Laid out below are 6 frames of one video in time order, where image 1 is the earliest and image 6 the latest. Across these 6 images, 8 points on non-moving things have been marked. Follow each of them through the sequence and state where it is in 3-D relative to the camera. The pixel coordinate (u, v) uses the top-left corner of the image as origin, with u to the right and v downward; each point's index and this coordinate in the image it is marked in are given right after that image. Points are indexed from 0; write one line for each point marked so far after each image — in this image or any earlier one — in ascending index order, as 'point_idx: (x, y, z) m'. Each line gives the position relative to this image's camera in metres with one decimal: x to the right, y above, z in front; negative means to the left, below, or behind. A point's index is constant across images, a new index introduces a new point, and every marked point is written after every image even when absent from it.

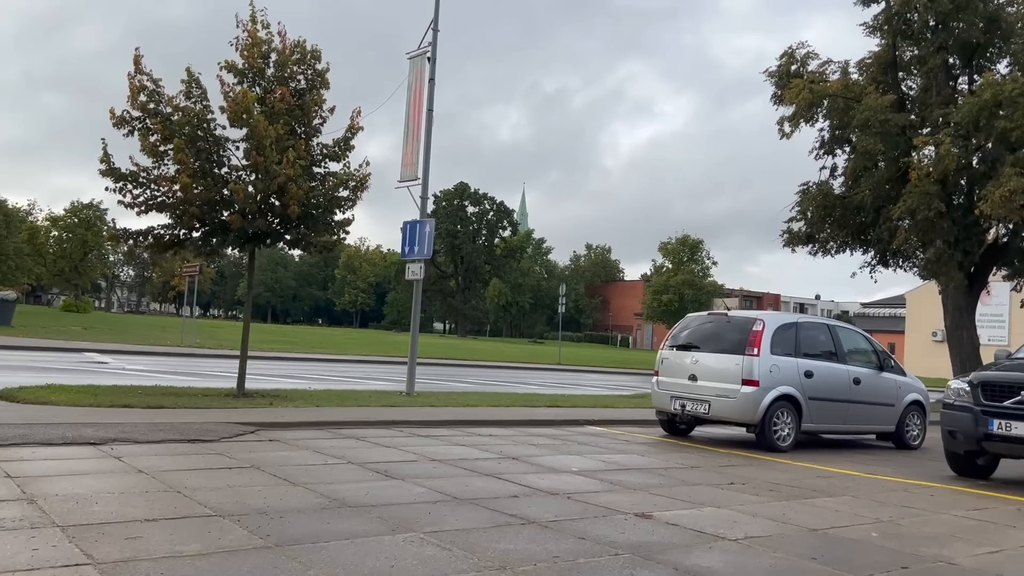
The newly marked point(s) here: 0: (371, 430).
0: (-1.9, -1.9, +10.6) m
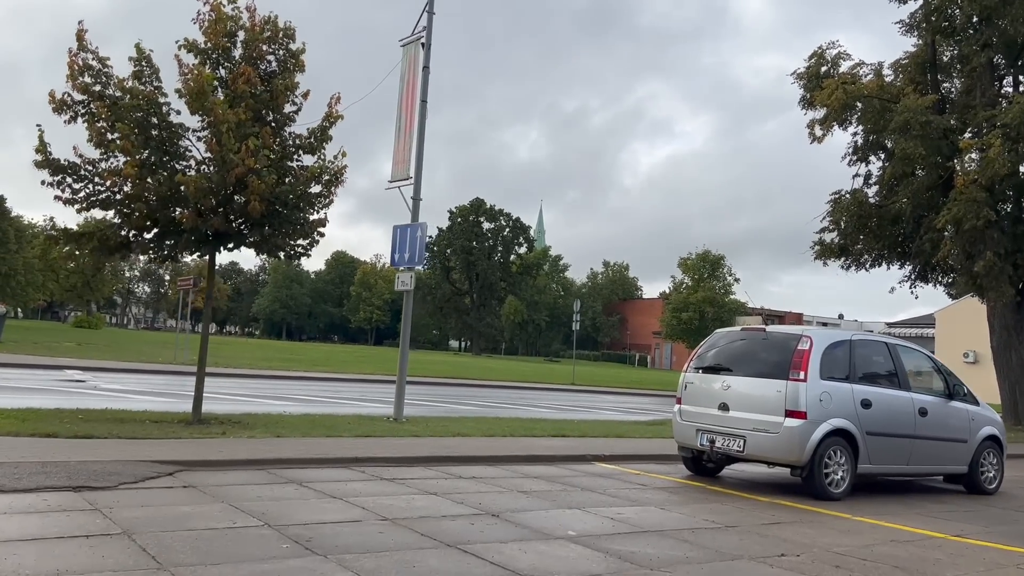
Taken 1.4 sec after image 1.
0: (-2.0, -2.0, +8.6) m
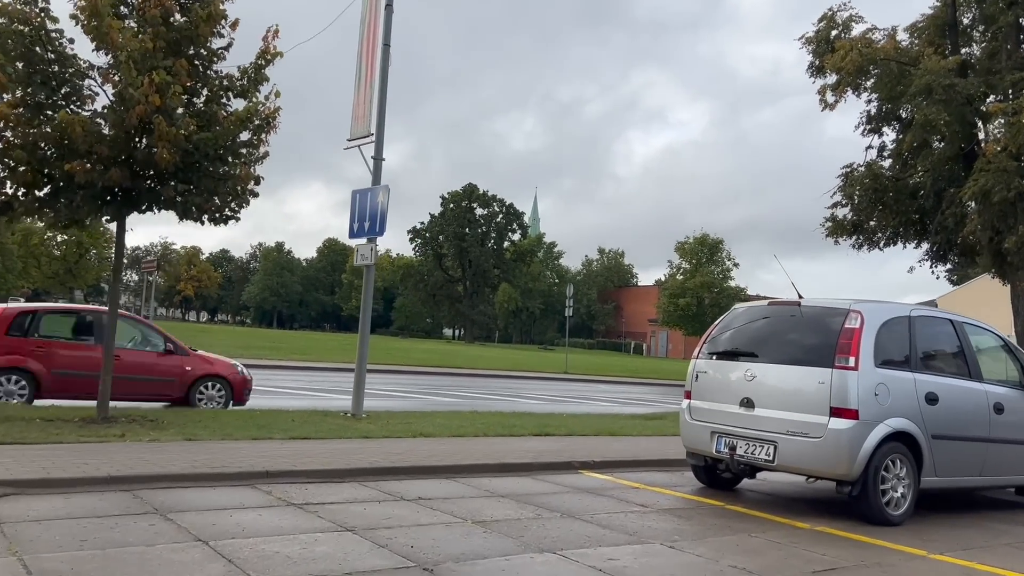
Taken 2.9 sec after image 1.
0: (-2.3, -1.6, +6.3) m
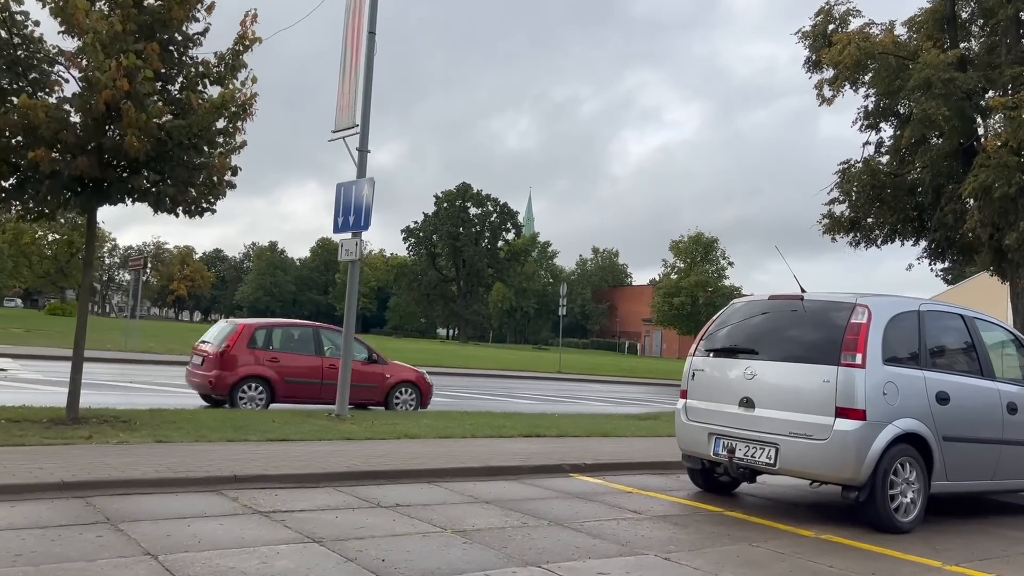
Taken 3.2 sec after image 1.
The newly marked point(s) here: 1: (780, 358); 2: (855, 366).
0: (-2.5, -1.6, +5.8) m
1: (+2.4, -0.6, +7.2) m
2: (+2.9, -0.7, +6.8) m
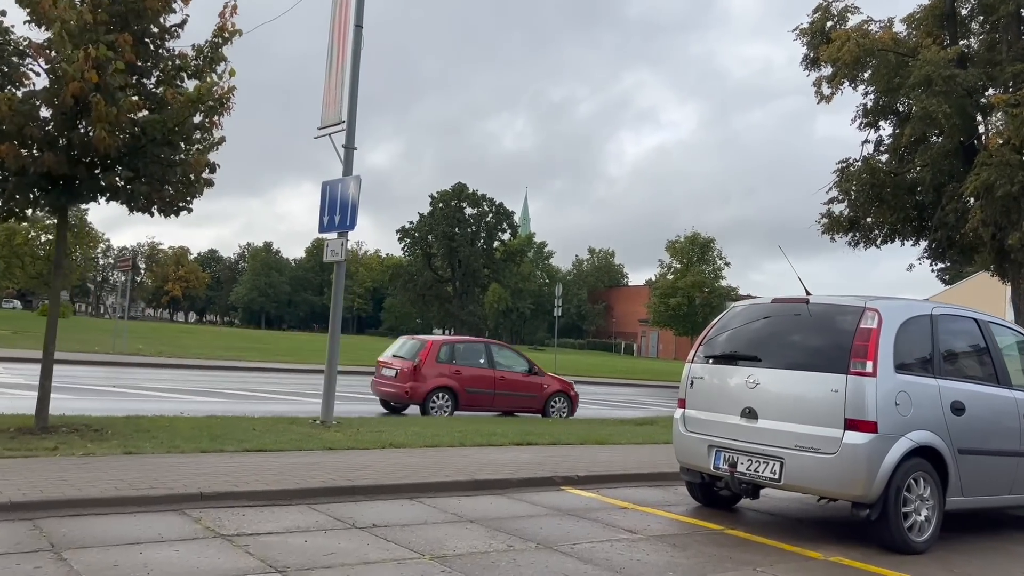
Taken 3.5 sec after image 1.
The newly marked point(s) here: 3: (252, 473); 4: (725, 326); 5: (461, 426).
0: (-2.6, -1.6, +5.4) m
1: (+2.3, -0.6, +6.8) m
2: (+2.7, -0.7, +6.3) m
3: (-2.4, -1.7, +7.6) m
4: (+2.0, -0.4, +7.6) m
5: (-0.8, -2.2, +12.9) m
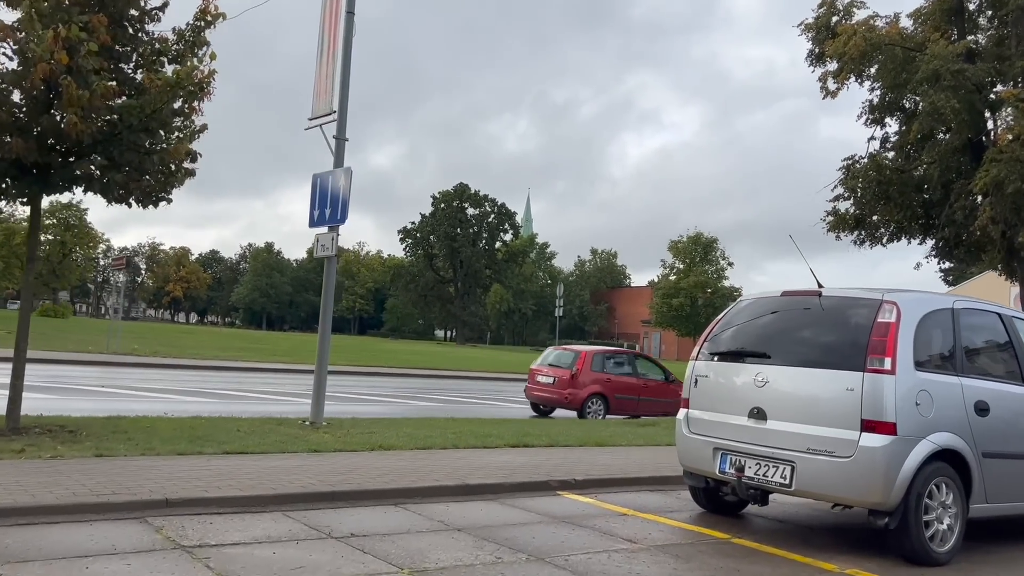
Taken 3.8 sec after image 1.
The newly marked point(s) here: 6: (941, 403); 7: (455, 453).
0: (-2.6, -1.5, +4.9) m
1: (+2.2, -0.6, +6.3) m
2: (+2.7, -0.6, +5.9) m
3: (-2.5, -1.6, +7.1) m
4: (+1.9, -0.3, +7.1) m
5: (-0.9, -2.1, +12.4) m
6: (+3.2, -0.8, +6.0) m
7: (-0.7, -2.0, +9.7) m
